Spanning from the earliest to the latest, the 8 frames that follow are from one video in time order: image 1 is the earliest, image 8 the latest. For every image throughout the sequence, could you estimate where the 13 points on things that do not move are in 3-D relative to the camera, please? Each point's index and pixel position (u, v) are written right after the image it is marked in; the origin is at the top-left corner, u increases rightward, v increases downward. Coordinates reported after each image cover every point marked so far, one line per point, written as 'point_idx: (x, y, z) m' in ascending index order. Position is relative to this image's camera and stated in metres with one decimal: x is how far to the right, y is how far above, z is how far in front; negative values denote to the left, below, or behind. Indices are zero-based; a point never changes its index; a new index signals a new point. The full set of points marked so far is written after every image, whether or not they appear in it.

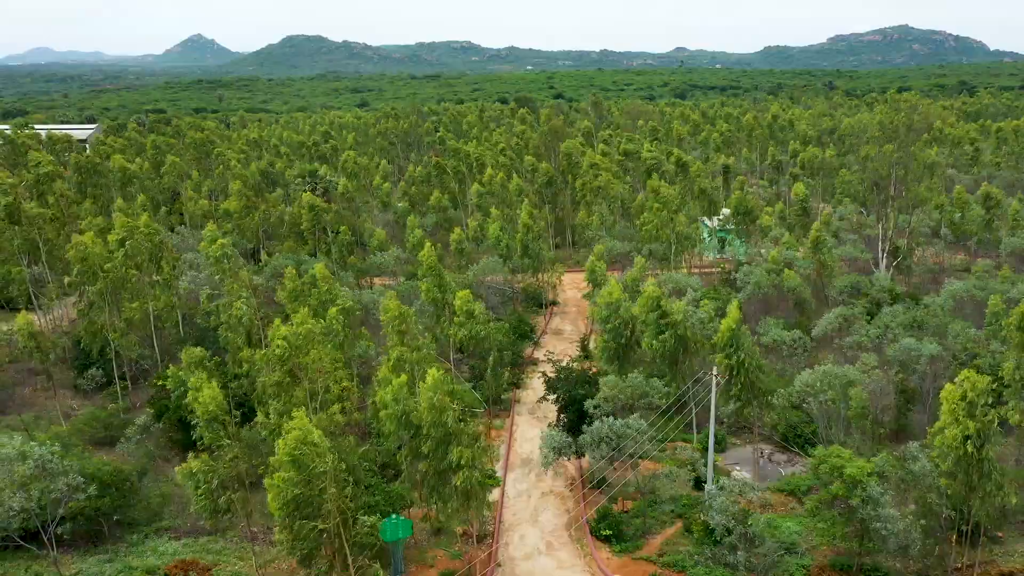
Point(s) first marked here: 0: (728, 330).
0: (+5.0, -1.0, +19.2) m
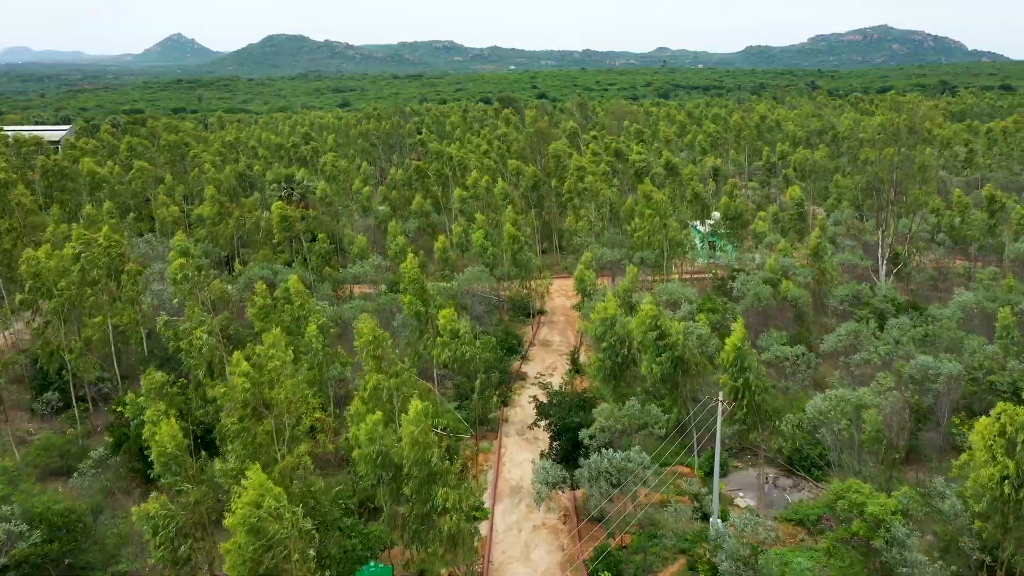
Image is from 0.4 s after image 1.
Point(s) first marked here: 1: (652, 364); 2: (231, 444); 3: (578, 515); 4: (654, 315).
0: (+4.7, -1.4, +17.9) m
1: (+3.3, -1.7, +19.3) m
2: (-4.6, -2.6, +13.8) m
3: (+1.5, -5.1, +19.1) m
4: (+3.4, -0.7, +19.4) m
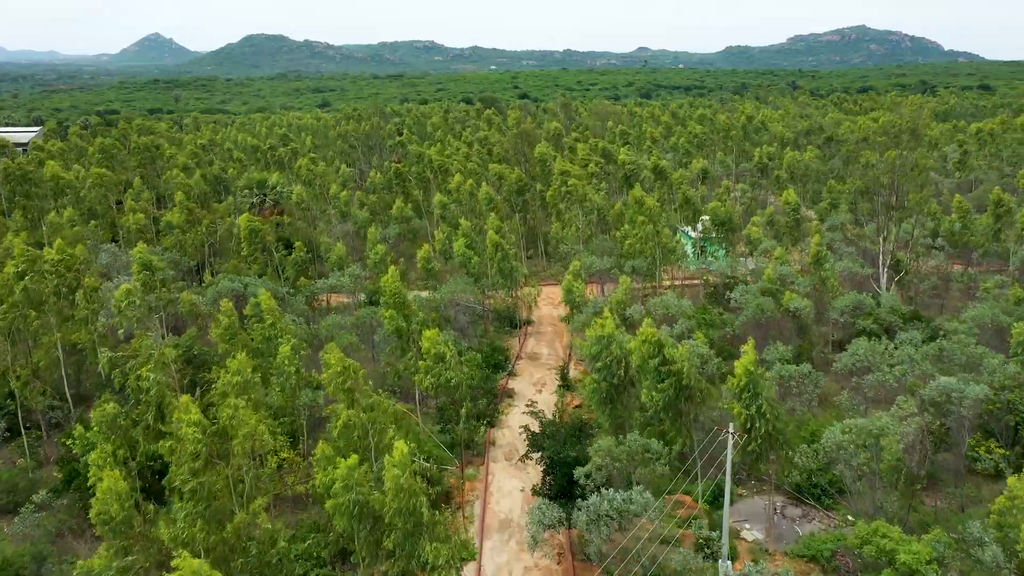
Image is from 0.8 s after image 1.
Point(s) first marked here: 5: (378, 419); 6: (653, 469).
0: (+4.5, -1.8, +16.4) m
1: (+3.1, -2.1, +17.7) m
2: (-4.7, -3.0, +12.1) m
3: (+1.3, -5.5, +17.5) m
4: (+3.2, -1.1, +17.8) m
5: (-2.4, -2.4, +15.2) m
6: (+2.7, -3.4, +15.7) m
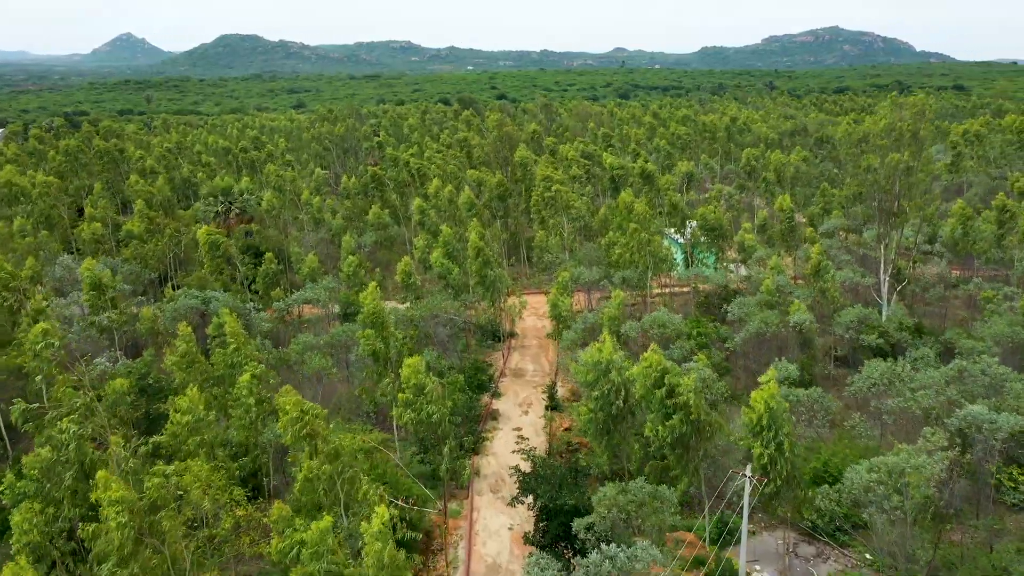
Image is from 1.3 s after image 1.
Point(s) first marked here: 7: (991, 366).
0: (+4.3, -2.2, +14.7) m
1: (+2.8, -2.6, +16.0) m
2: (-4.8, -3.5, +10.2) m
3: (+1.1, -6.0, +15.7) m
4: (+3.0, -1.5, +16.1) m
5: (-2.6, -2.8, +13.3) m
6: (+2.5, -3.8, +14.0) m
7: (+11.2, -1.8, +19.8) m
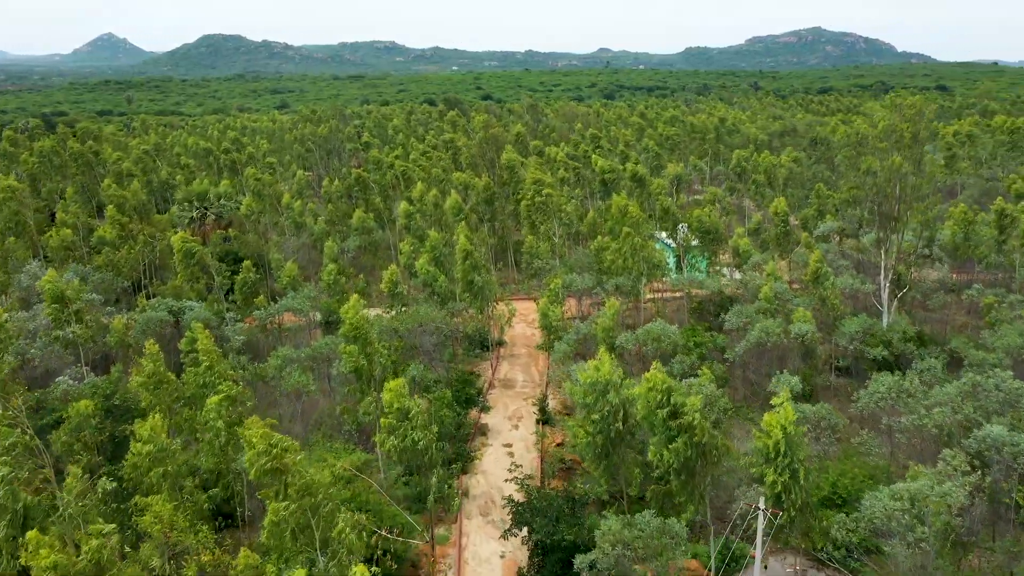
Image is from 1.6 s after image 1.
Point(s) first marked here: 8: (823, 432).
0: (+4.2, -2.4, +13.6) m
1: (+2.7, -2.8, +14.9) m
2: (-4.8, -3.8, +9.0) m
3: (+1.0, -6.2, +14.6) m
4: (+2.8, -1.8, +15.0) m
5: (-2.7, -3.1, +12.1) m
6: (+2.4, -4.1, +12.9) m
7: (+11.0, -2.1, +18.9) m
8: (+7.0, -3.2, +19.0) m
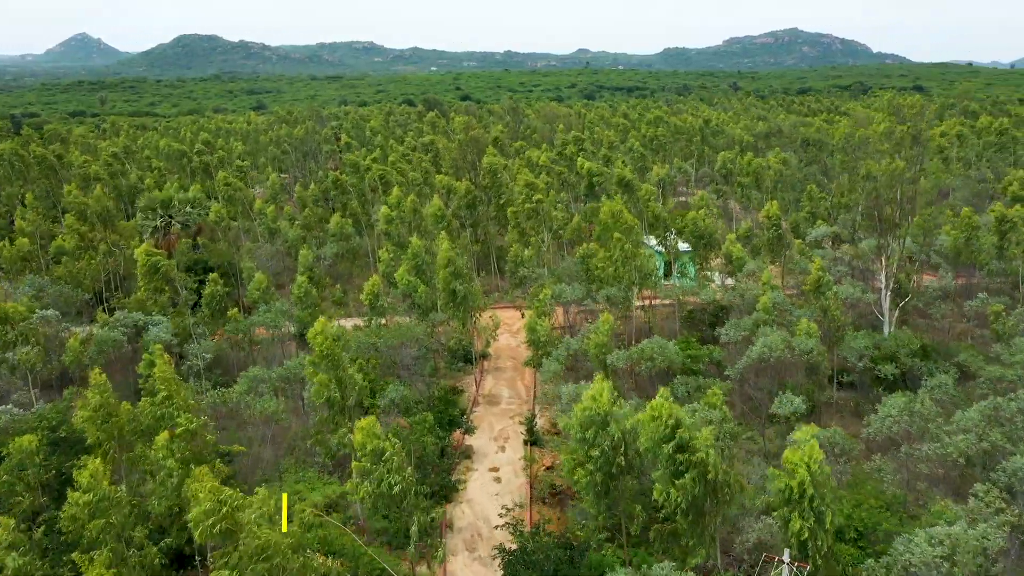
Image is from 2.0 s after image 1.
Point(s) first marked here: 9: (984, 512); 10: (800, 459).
0: (+4.1, -2.8, +12.2) m
1: (+2.5, -3.2, +13.5) m
2: (-4.8, -4.2, +7.4) m
3: (+0.9, -6.6, +13.2) m
4: (+2.7, -2.1, +13.6) m
5: (-2.8, -3.5, +10.6) m
6: (+2.3, -4.4, +11.5) m
7: (+10.8, -2.4, +17.7) m
8: (+6.8, -3.6, +17.7) m
9: (+7.8, -3.7, +13.9) m
10: (+4.1, -2.5, +12.2) m
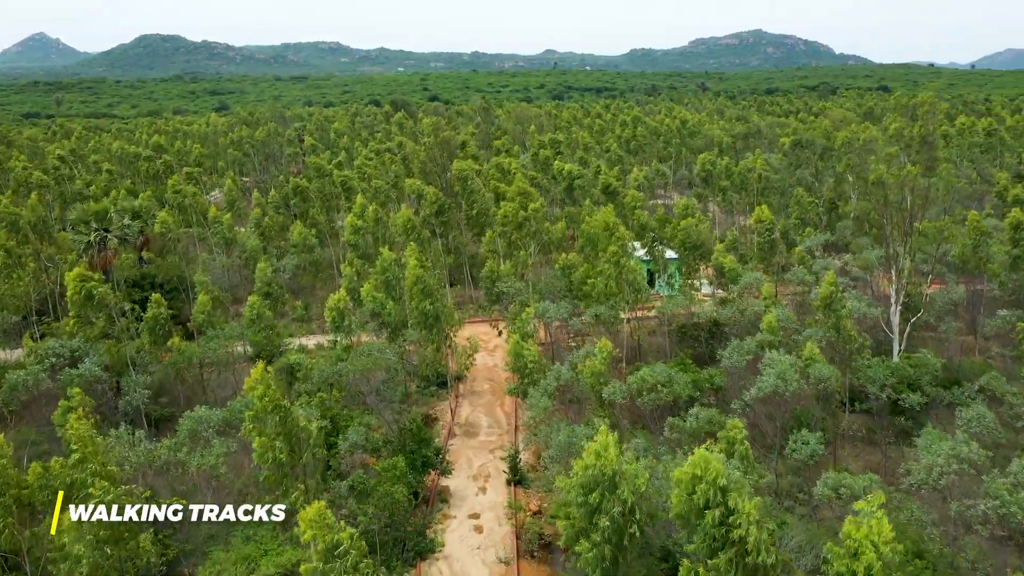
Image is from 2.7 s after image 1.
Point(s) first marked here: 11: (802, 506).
0: (+4.0, -3.3, +9.8) m
1: (+2.4, -3.7, +11.0) m
2: (-4.7, -4.8, +4.6) m
3: (+0.8, -7.1, +10.6) m
4: (+2.5, -2.6, +11.1) m
5: (-2.7, -4.0, +7.9) m
6: (+2.3, -4.9, +9.0) m
7: (+10.5, -2.8, +15.5) m
8: (+6.5, -4.0, +15.4) m
9: (+7.6, -4.1, +11.6) m
10: (+4.1, -3.0, +9.8) m
11: (+6.2, -4.7, +18.1) m
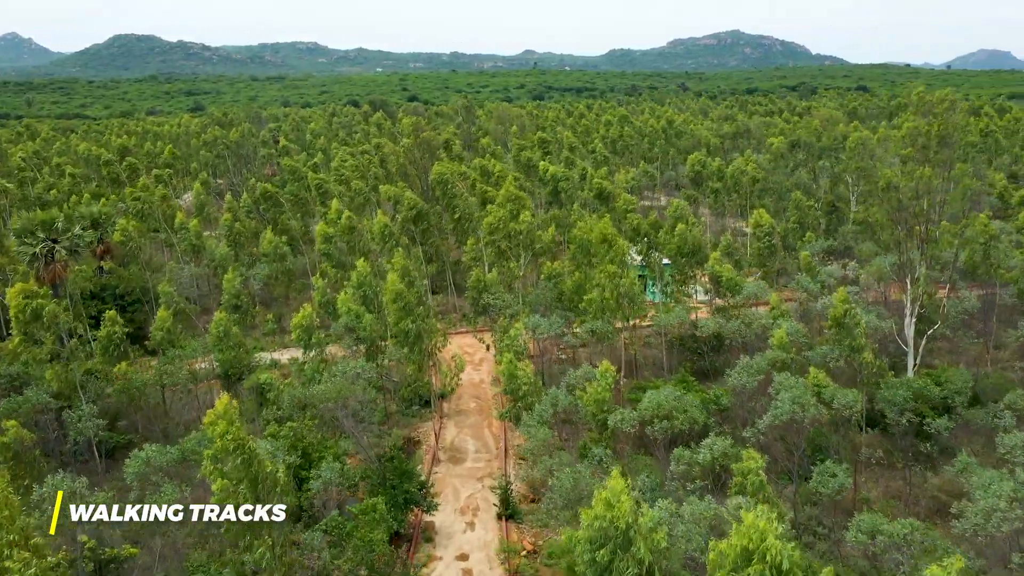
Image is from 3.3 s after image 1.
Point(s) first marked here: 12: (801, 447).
0: (+4.1, -3.6, +8.0) m
1: (+2.5, -4.0, +9.2) m
2: (-4.5, -5.1, +2.6) m
3: (+0.9, -7.5, +8.7) m
4: (+2.6, -3.0, +9.3) m
5: (-2.6, -4.4, +5.9) m
6: (+2.4, -5.3, +7.1) m
7: (+10.4, -3.1, +13.8) m
8: (+6.5, -4.4, +13.6) m
9: (+7.7, -4.4, +9.9) m
10: (+4.1, -3.3, +8.0) m
11: (+6.1, -5.0, +16.3) m
12: (+6.3, -3.4, +18.4) m
